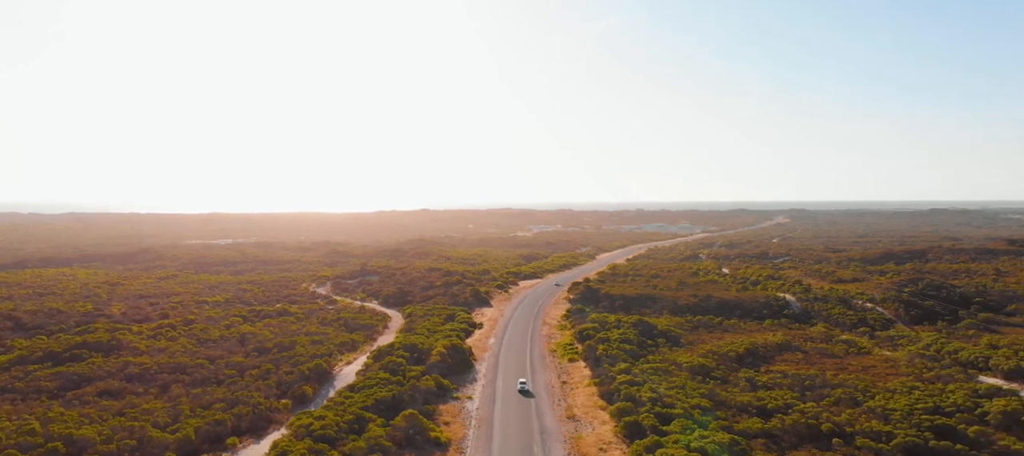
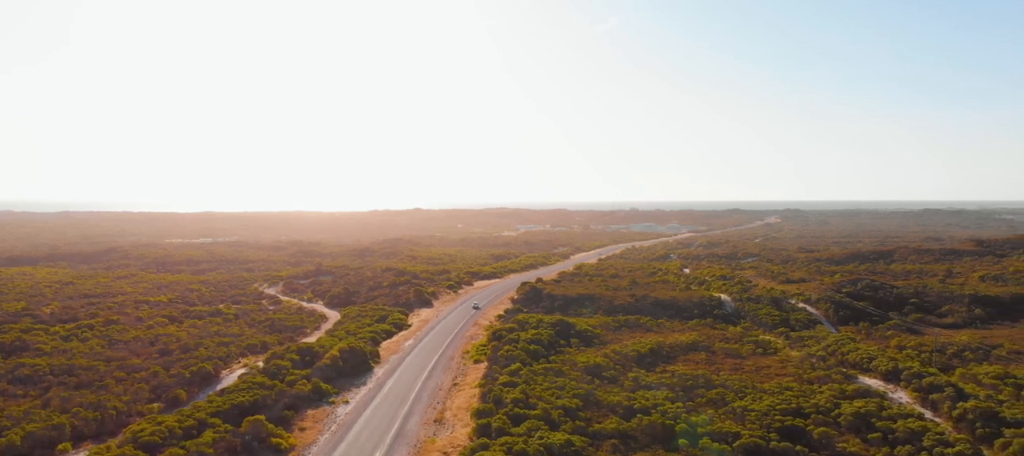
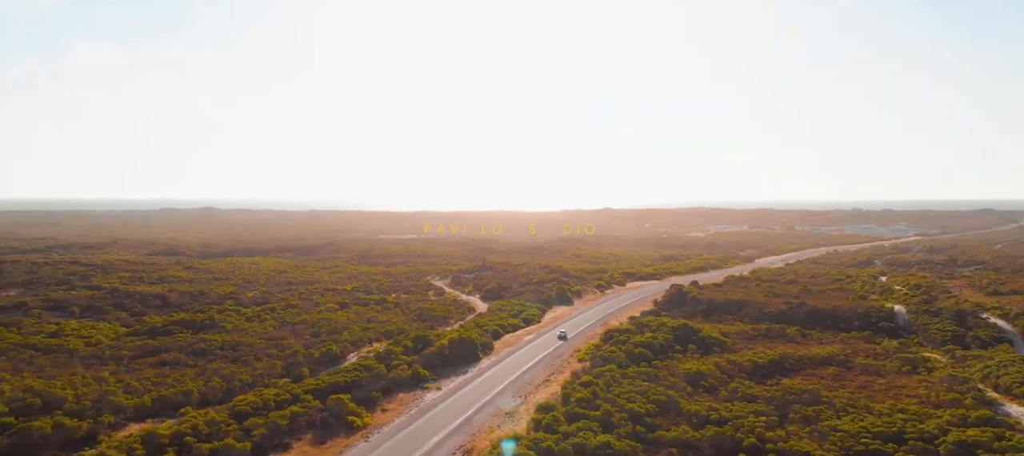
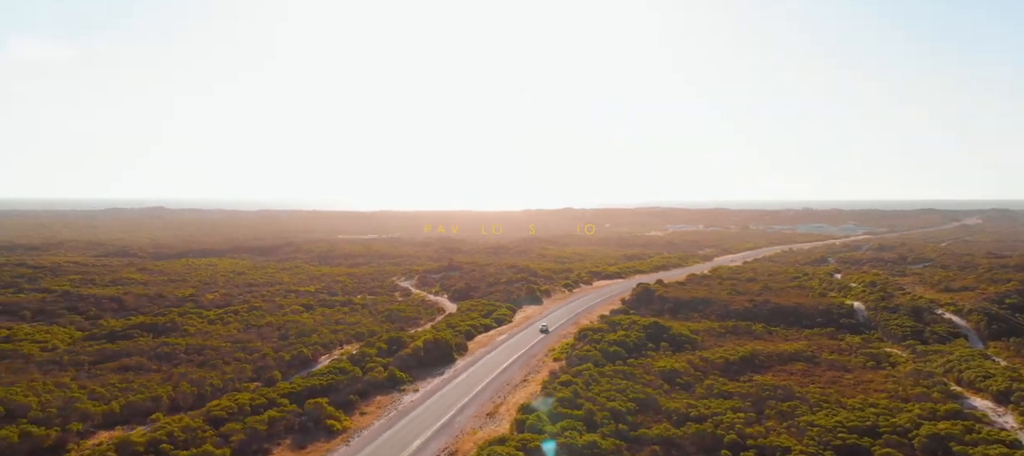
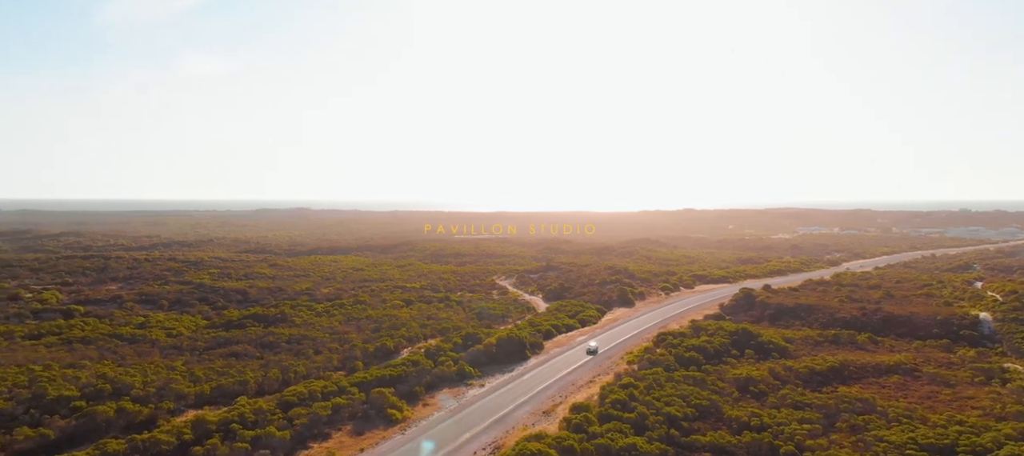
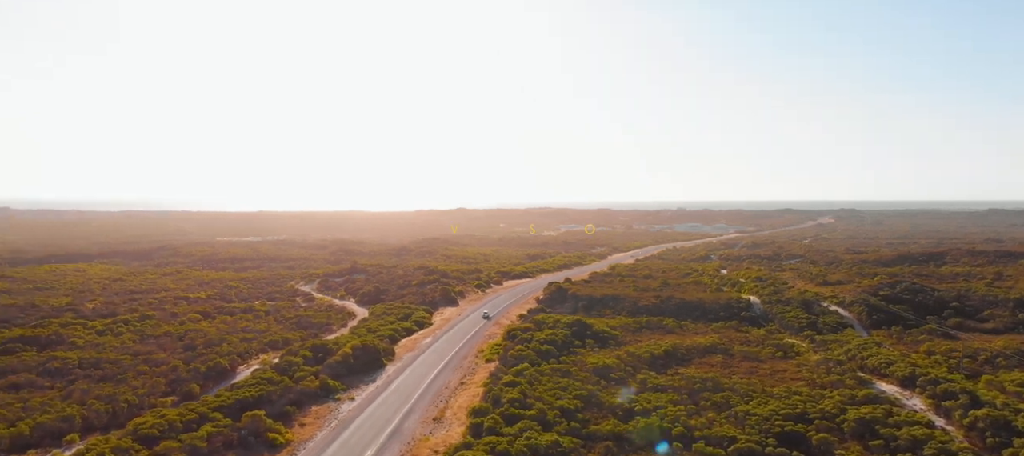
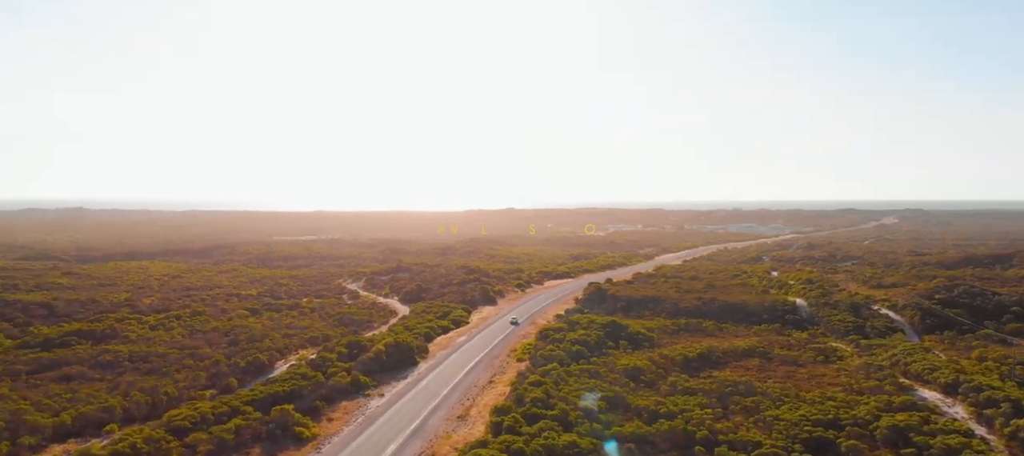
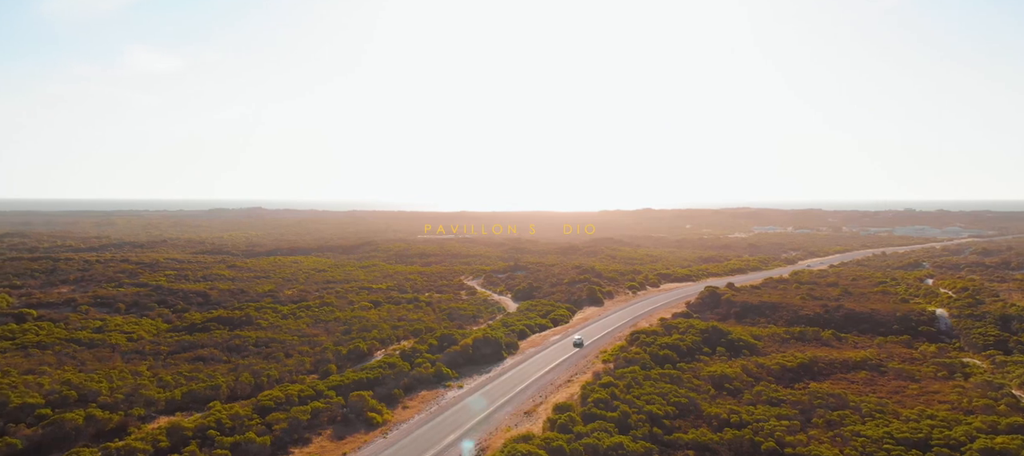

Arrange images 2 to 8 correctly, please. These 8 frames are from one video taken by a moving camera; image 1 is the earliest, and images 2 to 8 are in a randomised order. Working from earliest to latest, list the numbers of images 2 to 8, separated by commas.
2, 6, 7, 4, 3, 8, 5
